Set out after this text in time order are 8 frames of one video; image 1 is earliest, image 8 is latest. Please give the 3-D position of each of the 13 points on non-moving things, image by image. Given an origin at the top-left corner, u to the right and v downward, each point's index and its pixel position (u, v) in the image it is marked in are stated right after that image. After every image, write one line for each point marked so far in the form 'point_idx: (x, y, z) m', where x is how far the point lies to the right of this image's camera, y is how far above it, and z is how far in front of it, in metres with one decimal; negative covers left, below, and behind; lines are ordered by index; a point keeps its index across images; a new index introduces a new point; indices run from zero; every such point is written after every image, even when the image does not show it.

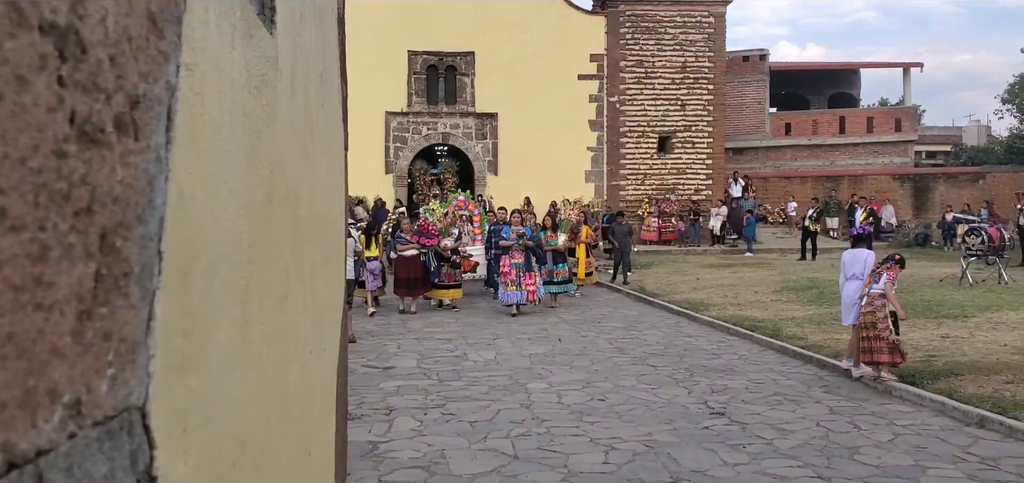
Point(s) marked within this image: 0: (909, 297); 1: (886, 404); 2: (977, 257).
0: (+6.4, -0.9, +13.5) m
1: (+2.9, -1.3, +6.5) m
2: (+8.5, -0.3, +15.2) m
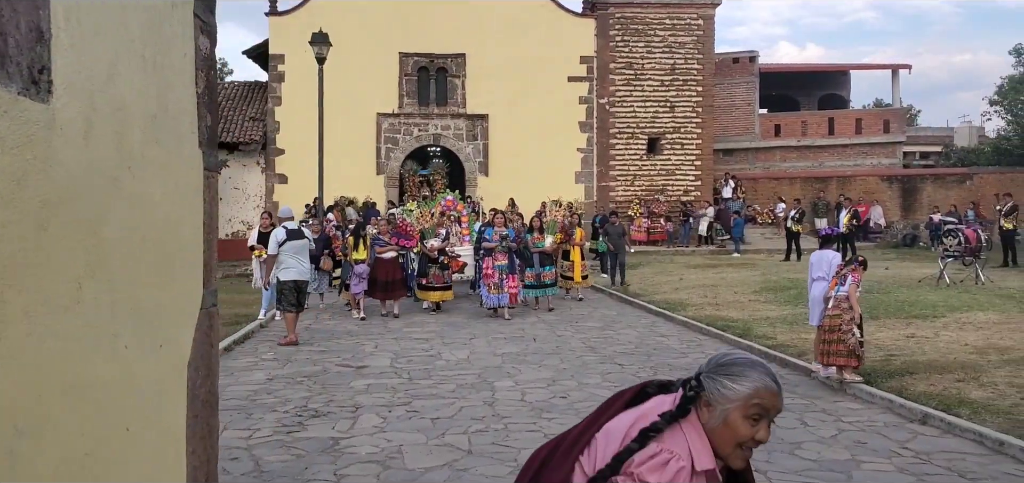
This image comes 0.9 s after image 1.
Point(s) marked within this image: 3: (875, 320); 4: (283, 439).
0: (+6.1, -0.9, +13.7) m
1: (+2.6, -1.3, +6.7) m
2: (+8.2, -0.3, +15.4) m
3: (+4.9, -1.1, +11.3) m
4: (-1.6, -1.4, +5.8) m
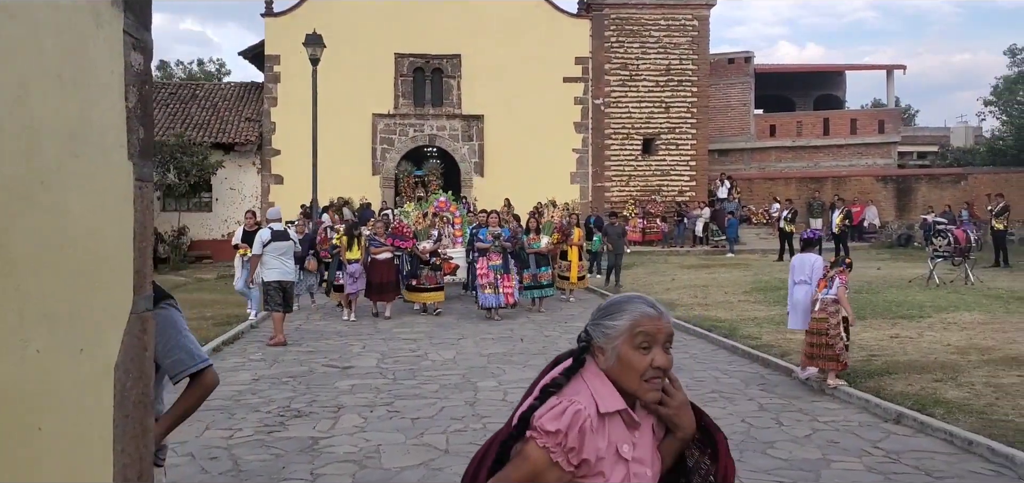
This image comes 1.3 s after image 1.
0: (+6.0, -0.9, +13.8) m
1: (+2.5, -1.3, +6.8) m
2: (+8.0, -0.3, +15.5) m
3: (+4.8, -1.1, +11.4) m
4: (-1.8, -1.4, +5.9) m
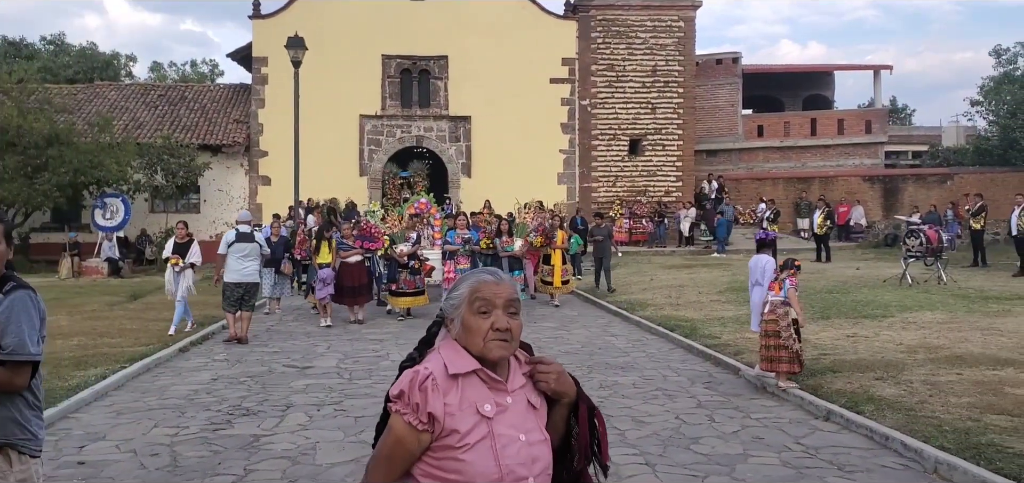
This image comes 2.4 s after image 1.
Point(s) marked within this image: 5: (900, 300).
0: (+5.5, -0.9, +13.9) m
1: (+2.0, -1.3, +7.0) m
2: (+7.6, -0.3, +15.7) m
3: (+4.3, -1.1, +11.5) m
4: (-2.2, -1.4, +6.0) m
5: (+6.2, -0.9, +13.2) m
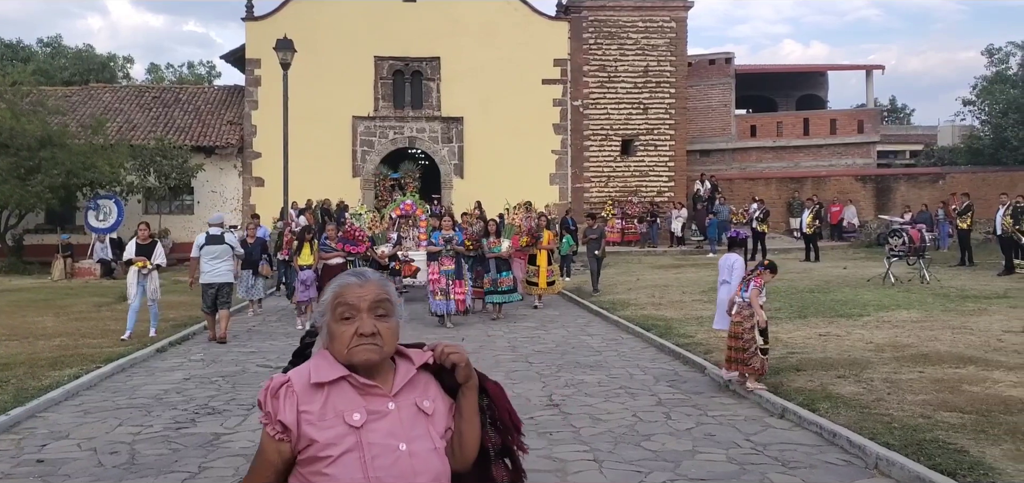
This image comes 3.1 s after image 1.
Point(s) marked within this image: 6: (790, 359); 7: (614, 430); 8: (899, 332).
0: (+5.2, -0.9, +14.0) m
1: (+1.7, -1.3, +7.0) m
2: (+7.3, -0.3, +15.7) m
3: (+4.0, -1.1, +11.6) m
4: (-2.5, -1.4, +6.1) m
5: (+5.9, -0.9, +13.3) m
6: (+2.8, -1.2, +8.5) m
7: (+0.7, -1.3, +6.0) m
8: (+4.6, -1.1, +10.0) m
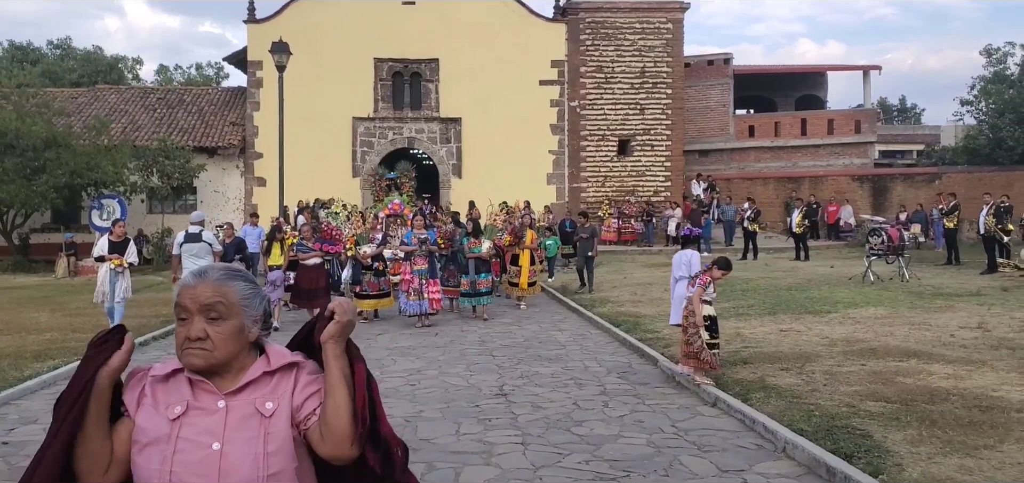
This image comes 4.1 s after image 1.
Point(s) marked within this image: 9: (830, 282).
0: (+4.9, -0.9, +14.2) m
1: (+1.3, -1.3, +7.3) m
2: (+7.0, -0.3, +15.9) m
3: (+3.7, -1.1, +11.8) m
4: (-3.0, -1.4, +6.5) m
5: (+5.5, -0.9, +13.5) m
6: (+2.4, -1.2, +8.7) m
7: (+0.3, -1.3, +6.3) m
8: (+4.3, -1.1, +10.2) m
9: (+6.2, -0.8, +16.1) m
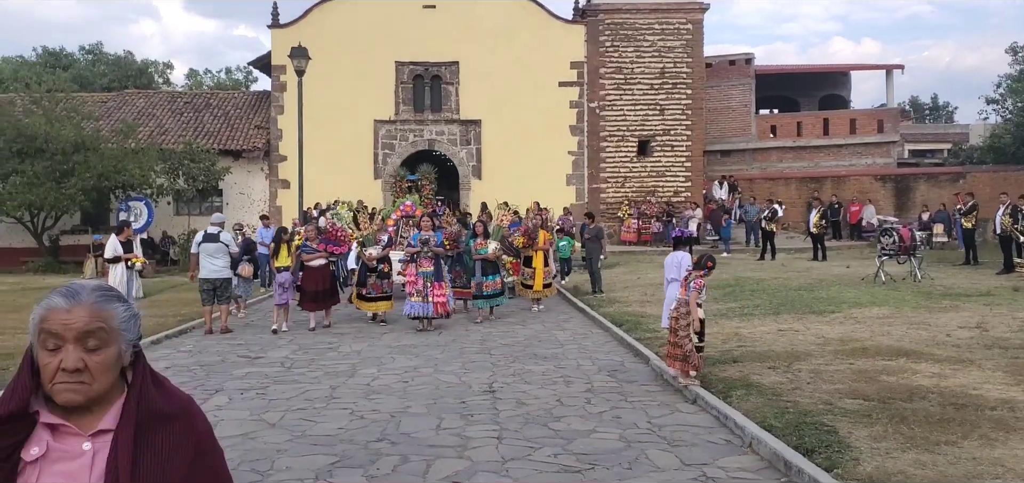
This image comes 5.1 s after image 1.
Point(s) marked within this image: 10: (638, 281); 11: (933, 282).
0: (+5.0, -0.9, +14.2) m
1: (+1.2, -1.3, +7.5) m
2: (+7.2, -0.3, +15.9) m
3: (+3.7, -1.1, +11.9) m
4: (-3.1, -1.4, +6.8) m
5: (+5.7, -0.9, +13.5) m
6: (+2.4, -1.2, +8.8) m
7: (+0.1, -1.3, +6.5) m
8: (+4.3, -1.1, +10.2) m
9: (+6.4, -0.8, +16.1) m
10: (+2.8, -0.9, +18.5) m
11: (+7.9, -0.8, +15.6) m
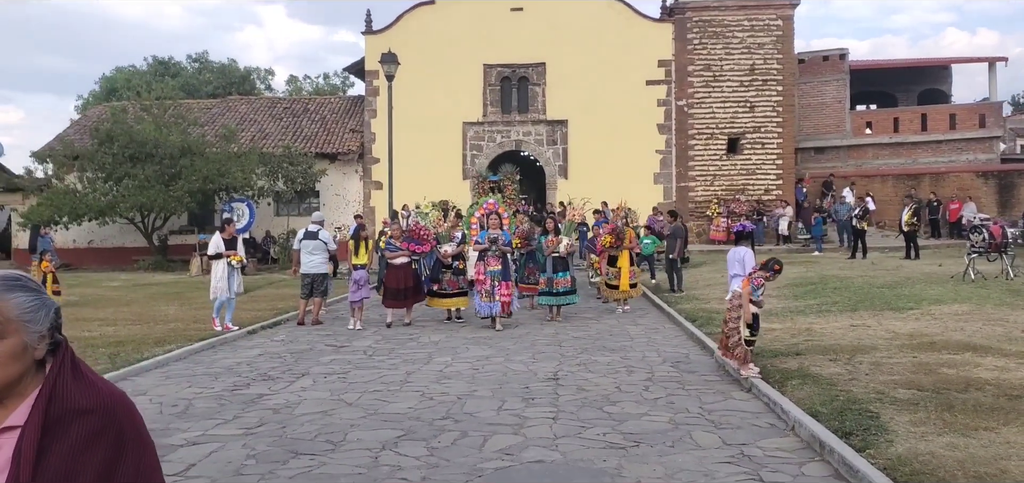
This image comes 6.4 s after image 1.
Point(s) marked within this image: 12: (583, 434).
0: (+6.4, -0.9, +14.0) m
1: (+1.8, -1.3, +7.7) m
2: (+8.7, -0.2, +15.4) m
3: (+4.8, -1.0, +11.9) m
4: (-2.6, -1.4, +7.5) m
5: (+6.9, -0.8, +13.3) m
6: (+3.1, -1.1, +9.0) m
7: (+0.6, -1.3, +6.9) m
8: (+5.1, -1.0, +10.2) m
9: (+7.9, -0.7, +15.7) m
10: (+4.6, -0.8, +18.5) m
11: (+9.3, -0.7, +15.1) m
12: (+0.5, -1.3, +5.7) m
